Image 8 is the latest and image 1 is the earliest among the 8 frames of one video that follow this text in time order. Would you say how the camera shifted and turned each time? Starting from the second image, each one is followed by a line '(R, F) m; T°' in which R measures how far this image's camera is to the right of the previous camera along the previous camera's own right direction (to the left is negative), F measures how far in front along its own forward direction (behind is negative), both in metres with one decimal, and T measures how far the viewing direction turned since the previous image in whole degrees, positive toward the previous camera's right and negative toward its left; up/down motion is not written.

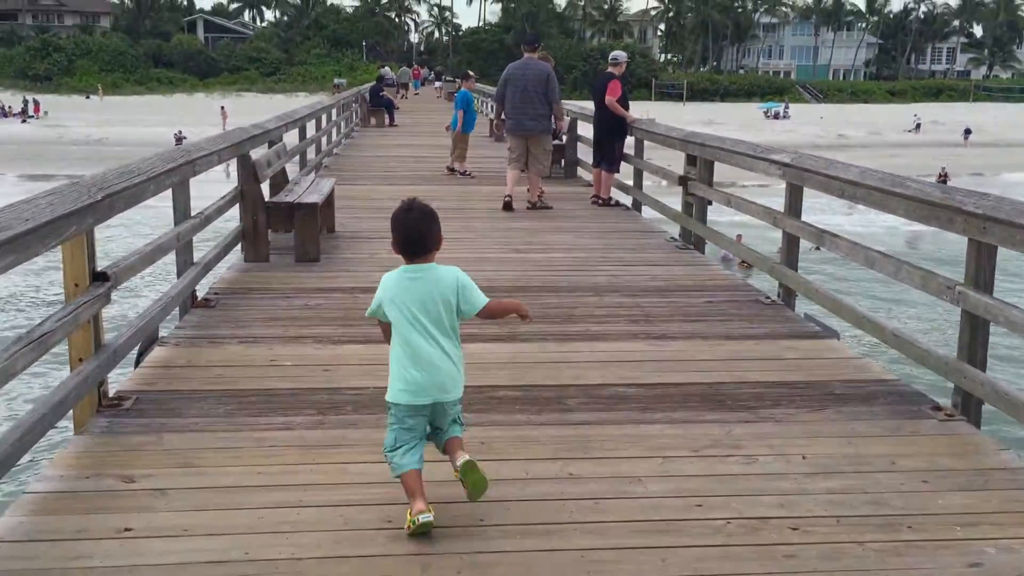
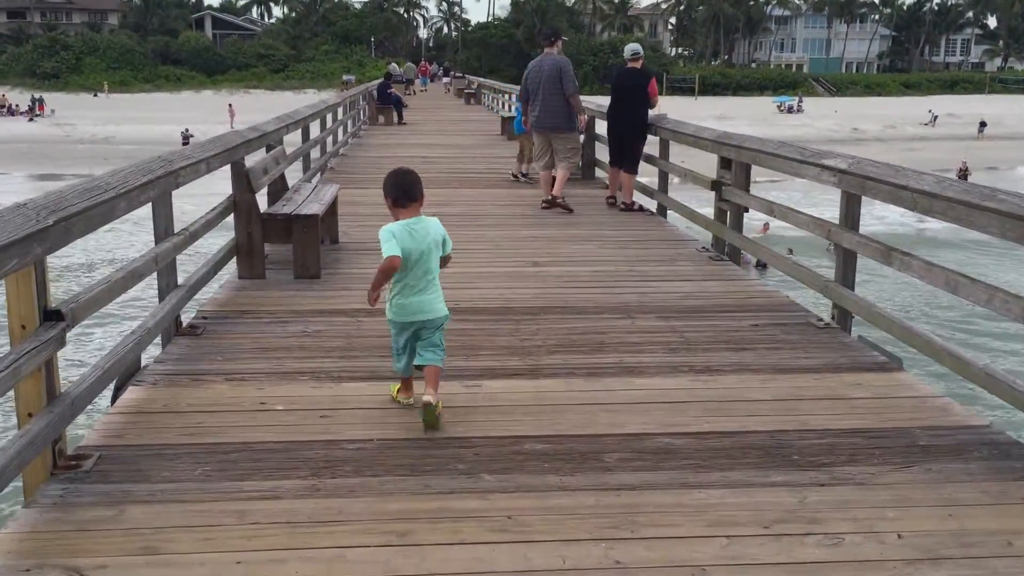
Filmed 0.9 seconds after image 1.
(-0.1, +0.5) m; -1°
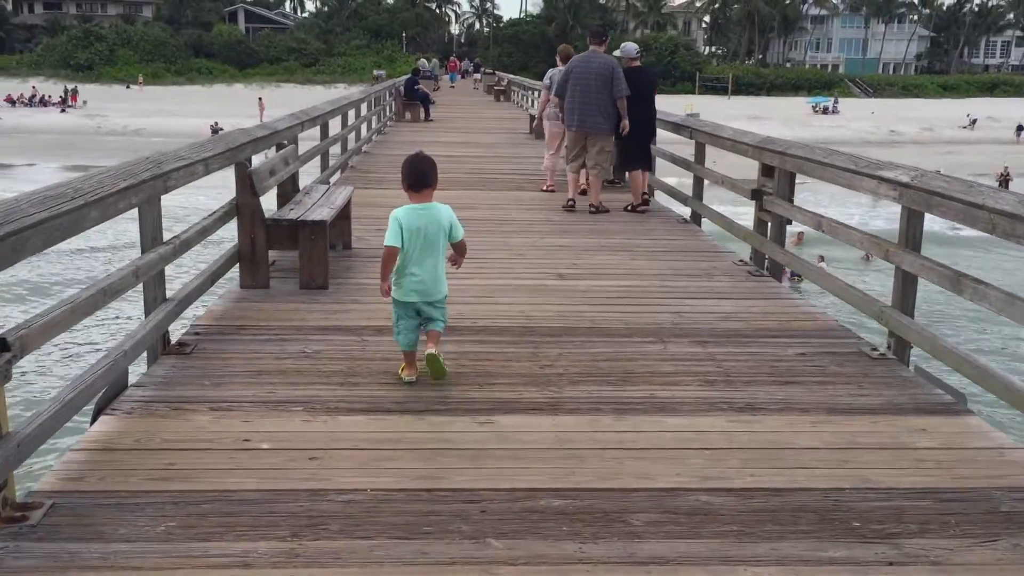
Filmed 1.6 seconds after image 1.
(0.0, +0.4) m; -2°
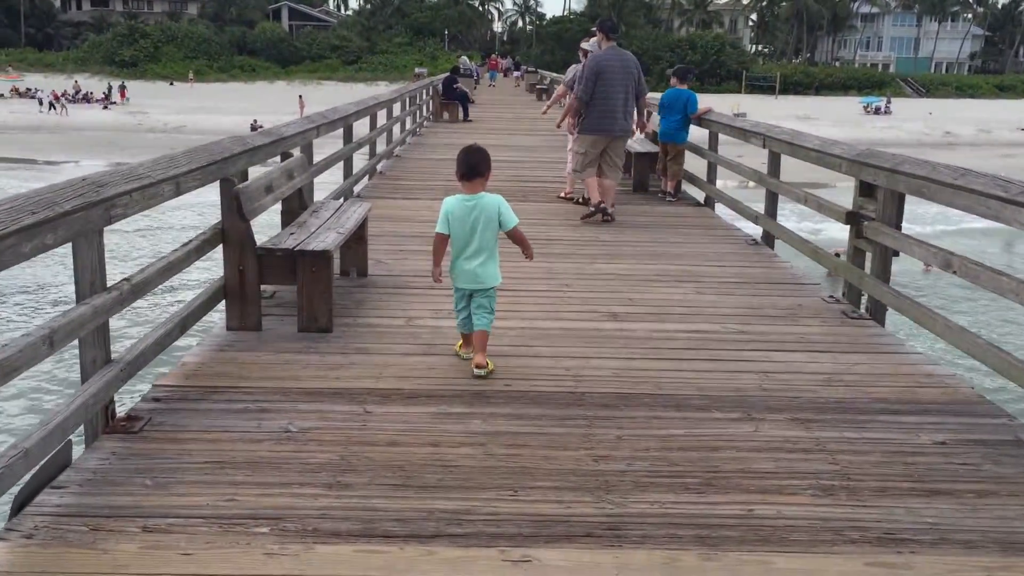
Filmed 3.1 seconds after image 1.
(0.0, +0.9) m; -2°
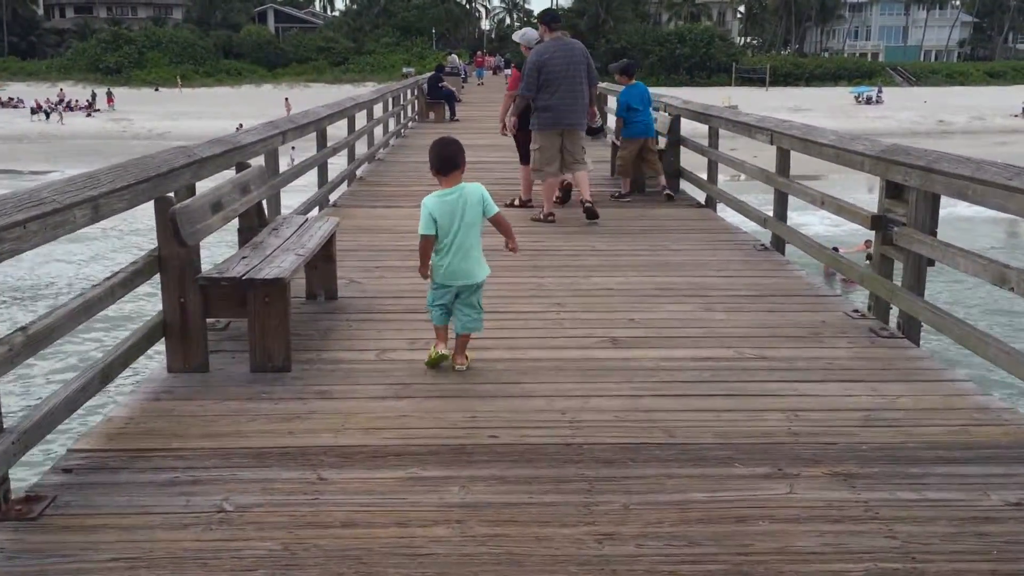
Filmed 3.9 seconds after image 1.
(0.0, +0.5) m; 0°
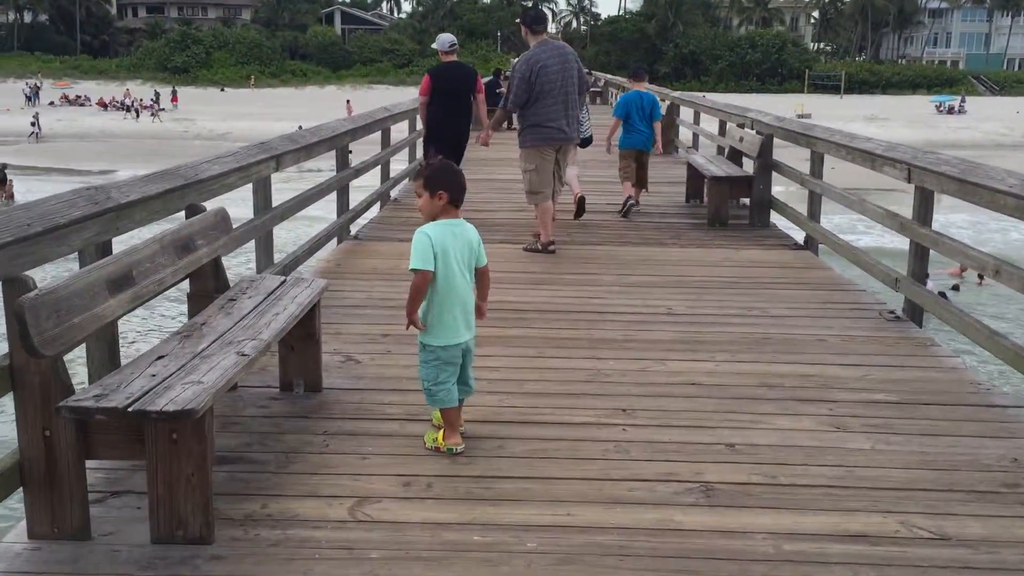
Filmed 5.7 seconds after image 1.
(0.0, +1.2) m; -3°
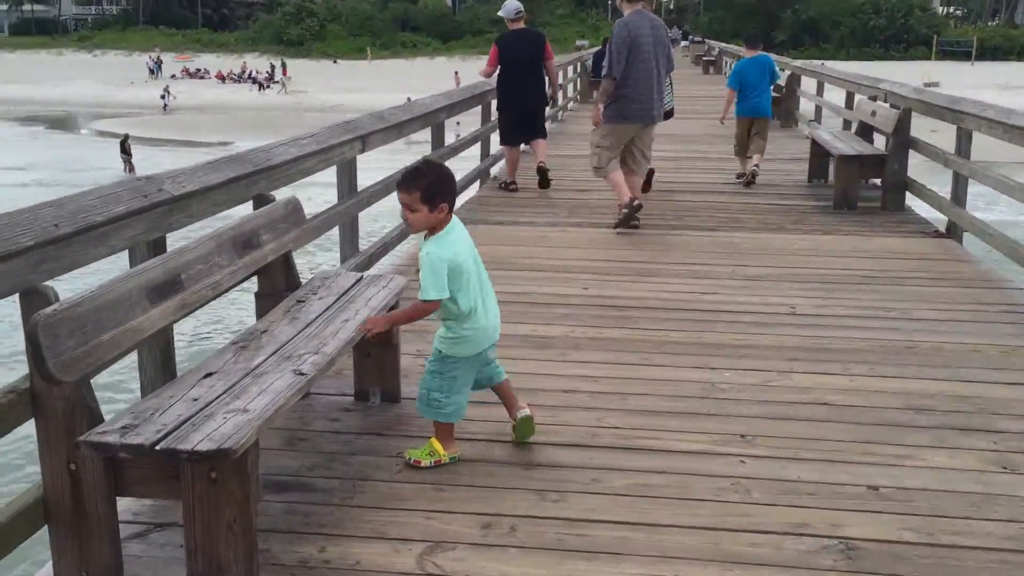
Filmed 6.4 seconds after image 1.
(0.0, +0.4) m; -6°
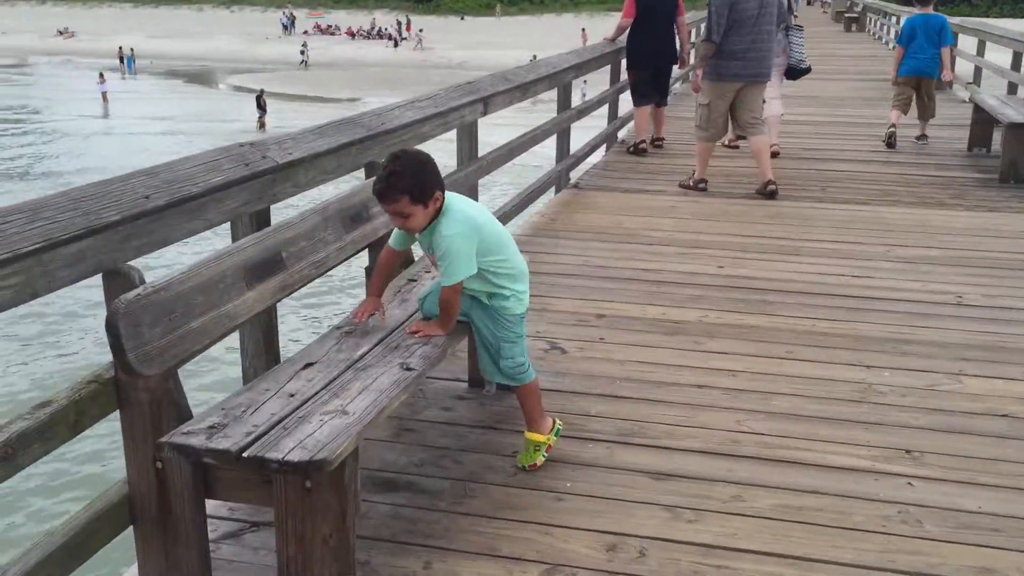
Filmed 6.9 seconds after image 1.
(0.0, +0.3) m; -7°
